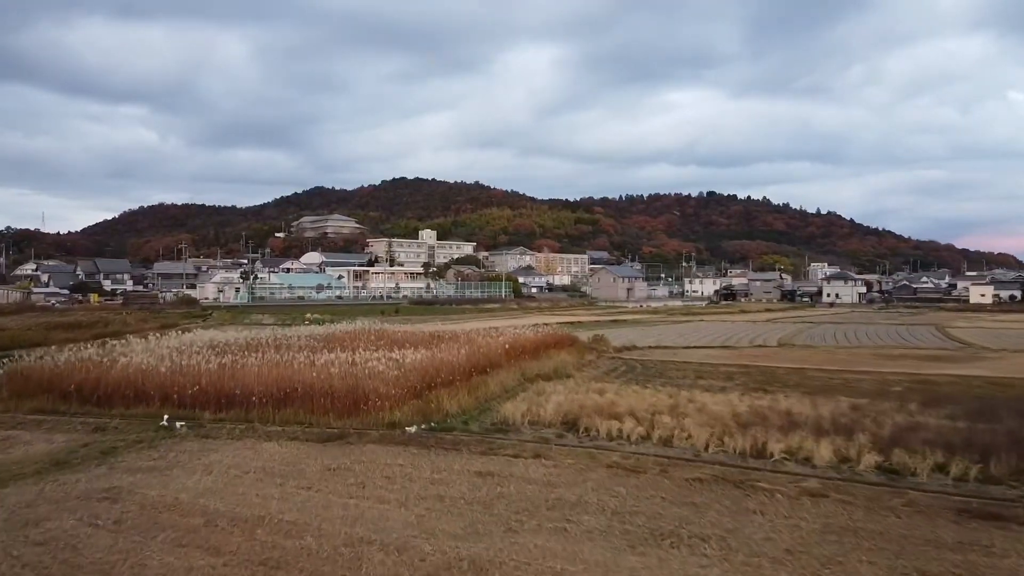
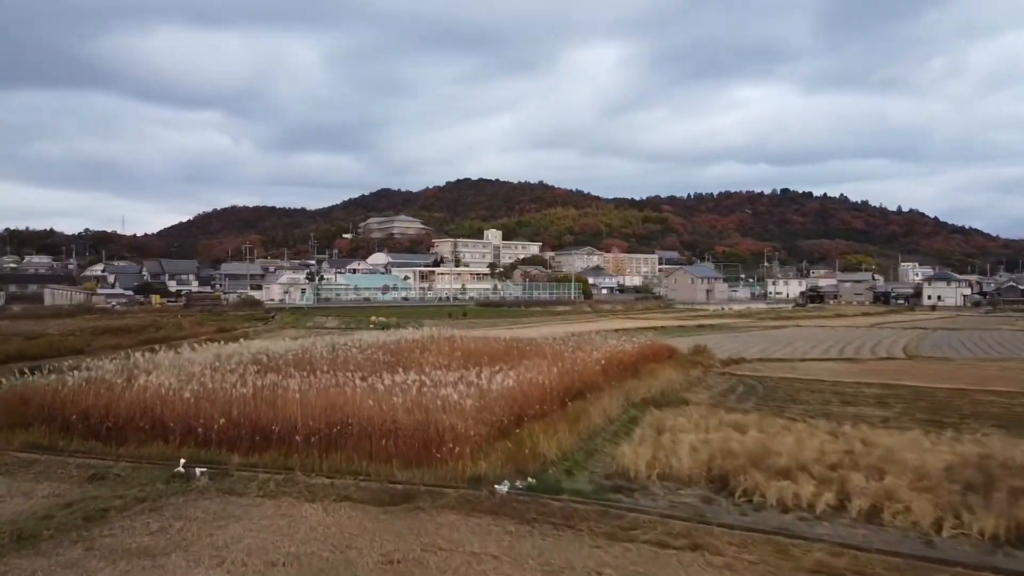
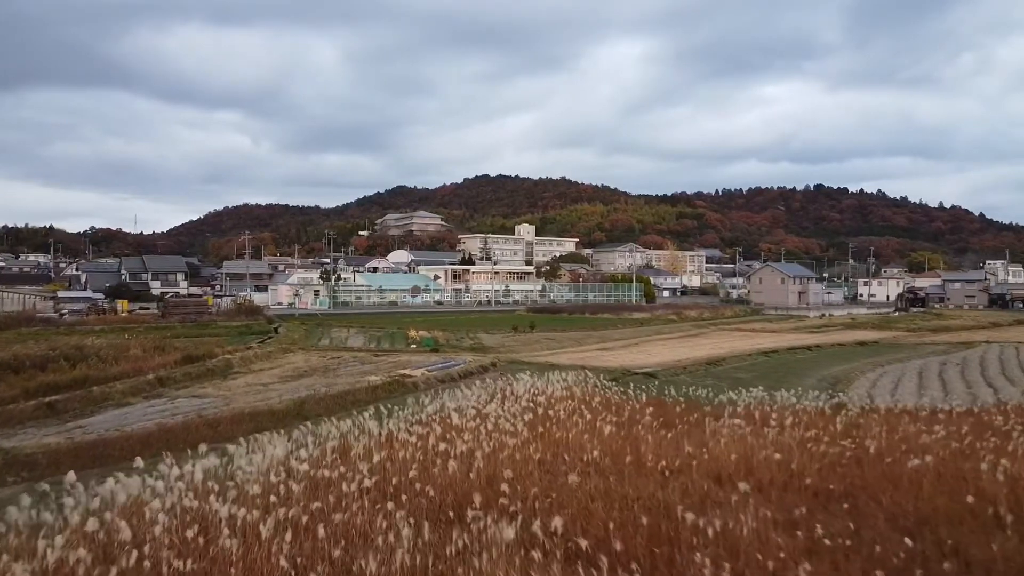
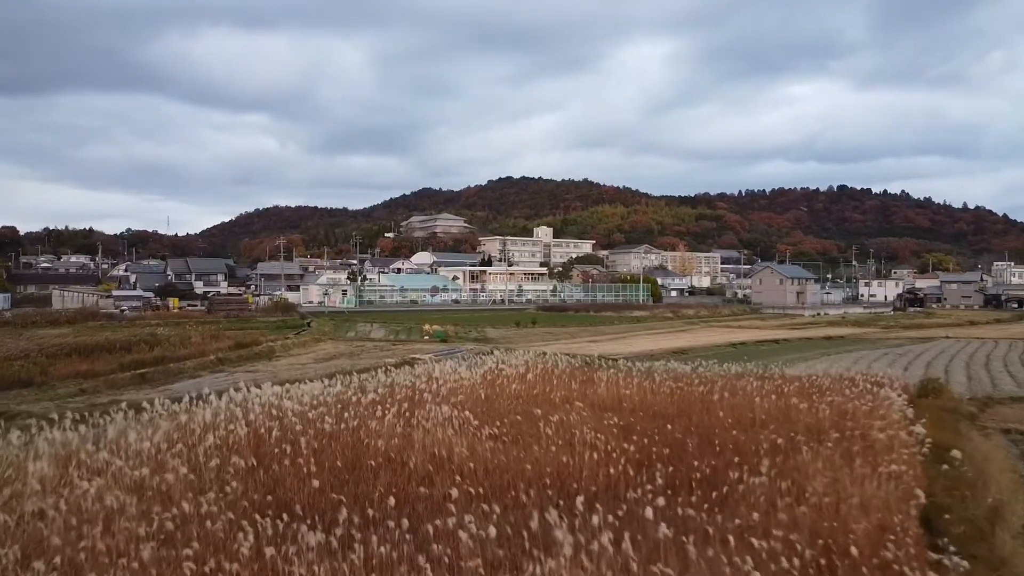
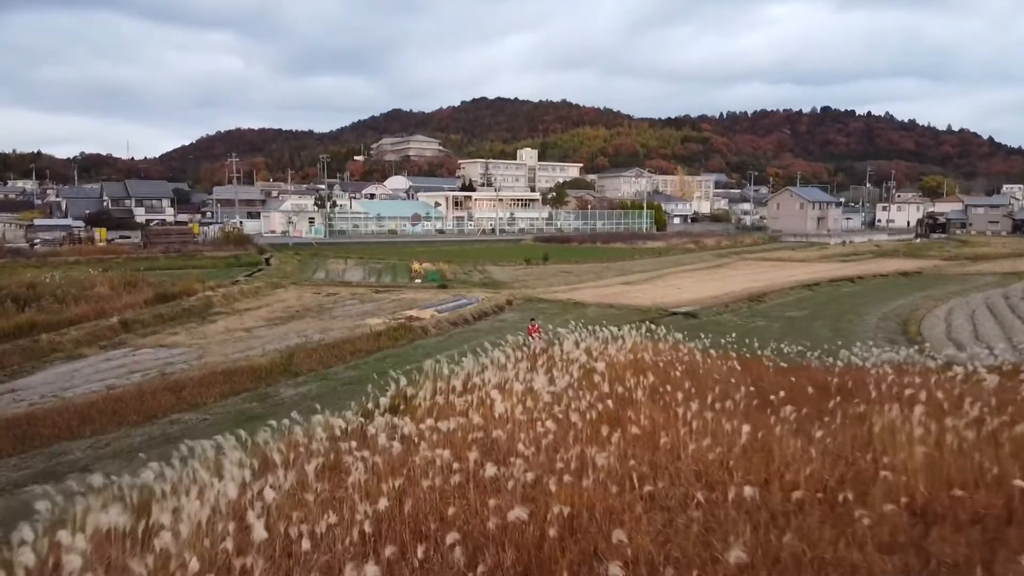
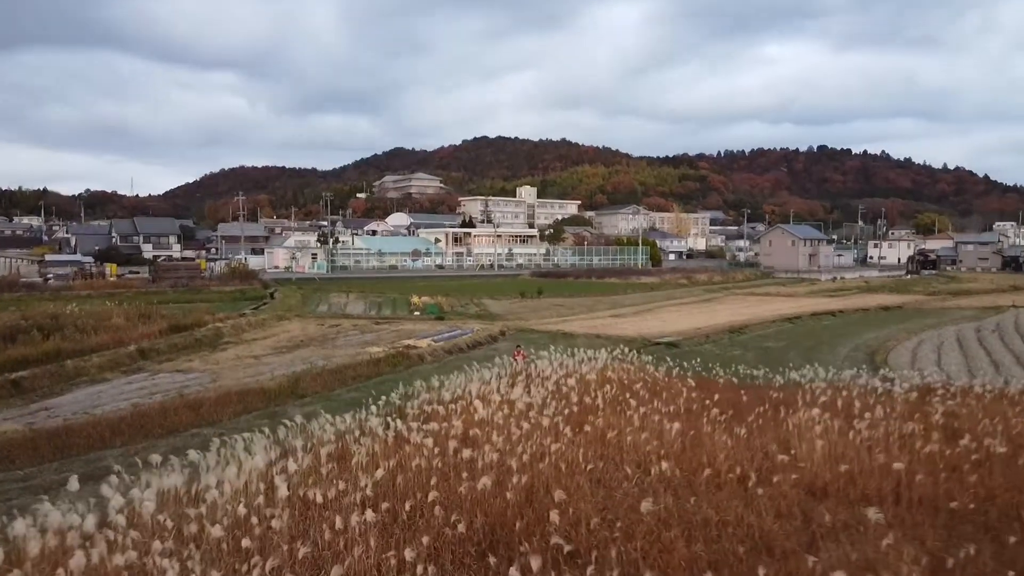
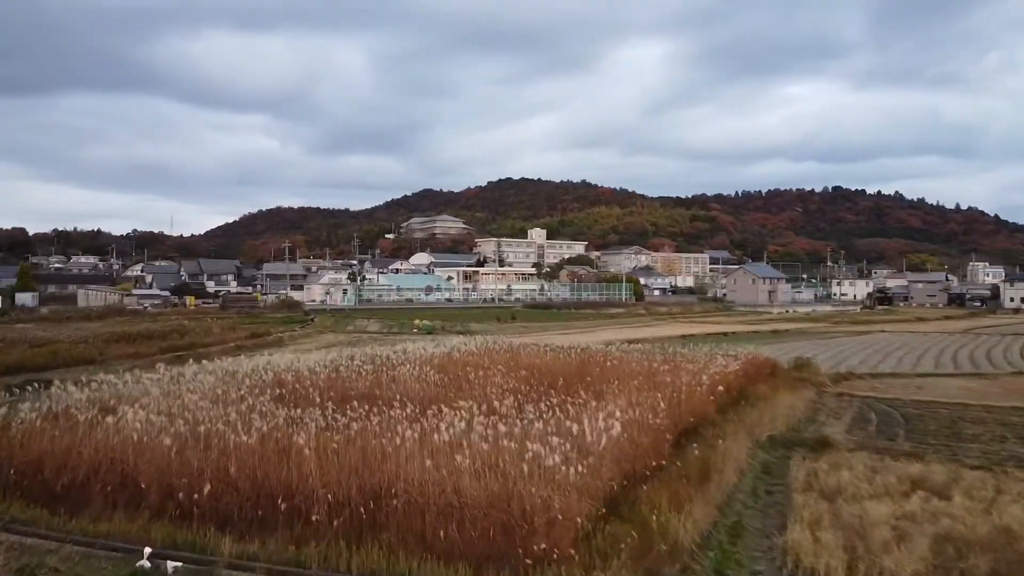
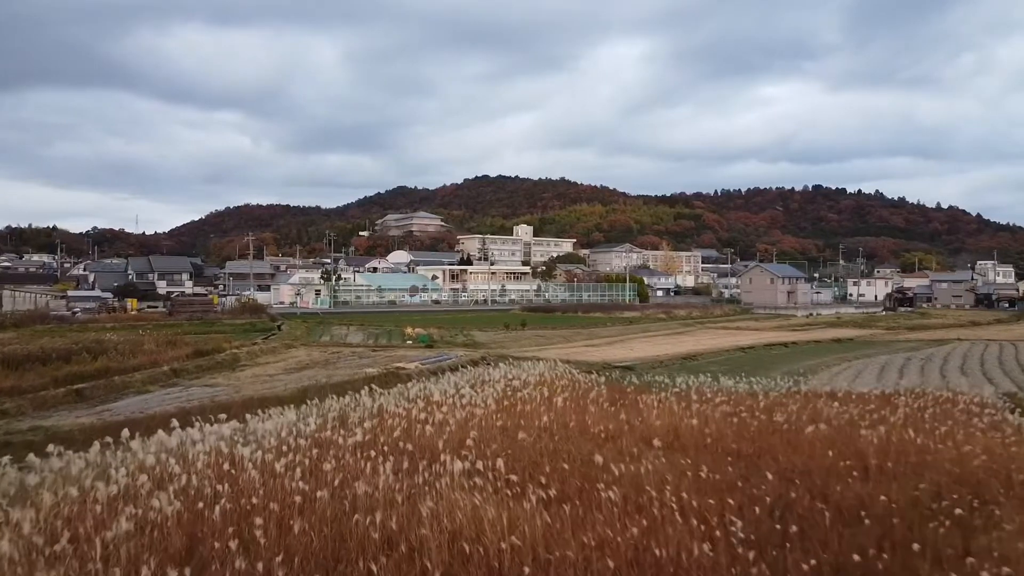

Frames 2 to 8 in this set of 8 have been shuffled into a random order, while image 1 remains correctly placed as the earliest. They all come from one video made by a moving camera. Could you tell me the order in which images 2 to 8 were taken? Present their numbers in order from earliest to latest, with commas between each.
2, 7, 4, 8, 3, 6, 5
